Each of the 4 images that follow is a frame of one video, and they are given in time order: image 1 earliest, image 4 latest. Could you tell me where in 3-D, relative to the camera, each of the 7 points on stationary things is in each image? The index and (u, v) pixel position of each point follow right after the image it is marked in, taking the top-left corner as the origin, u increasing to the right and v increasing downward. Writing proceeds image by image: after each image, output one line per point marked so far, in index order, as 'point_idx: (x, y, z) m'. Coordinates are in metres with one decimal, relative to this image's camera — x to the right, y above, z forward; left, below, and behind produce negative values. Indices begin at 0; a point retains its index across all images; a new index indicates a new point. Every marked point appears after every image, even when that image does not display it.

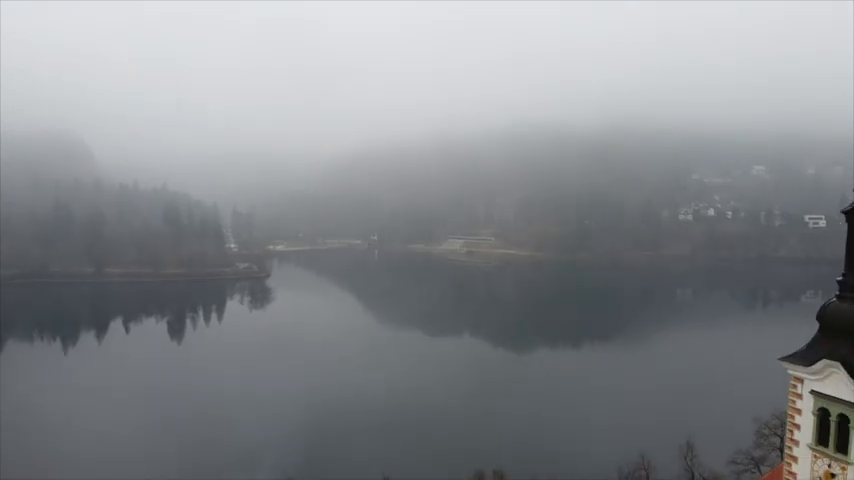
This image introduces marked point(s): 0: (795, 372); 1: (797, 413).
0: (+4.9, -1.8, +8.7) m
1: (+4.9, -2.3, +8.8) m
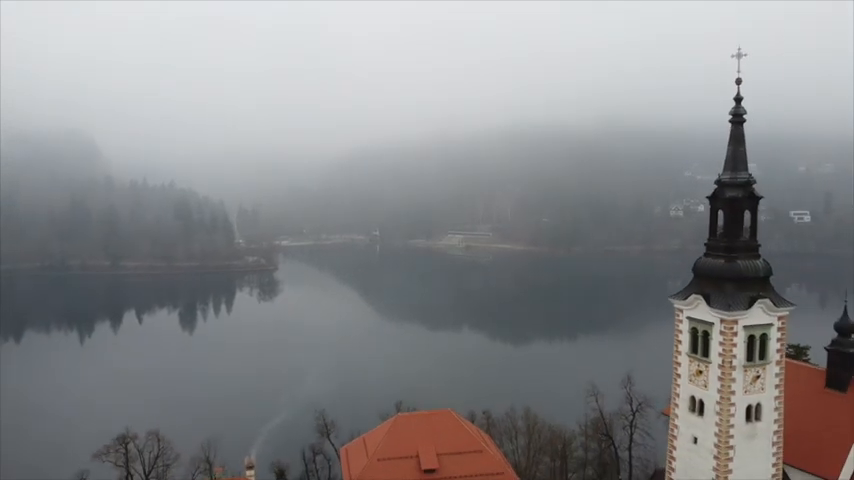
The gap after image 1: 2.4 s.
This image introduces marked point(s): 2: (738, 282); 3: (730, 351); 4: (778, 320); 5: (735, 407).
0: (+5.0, -1.3, +13.0) m
1: (+5.0, -1.9, +13.0) m
2: (+5.8, -0.8, +12.2) m
3: (+5.6, -2.0, +12.1) m
4: (+6.6, -1.5, +12.2) m
5: (+5.8, -3.1, +12.2) m
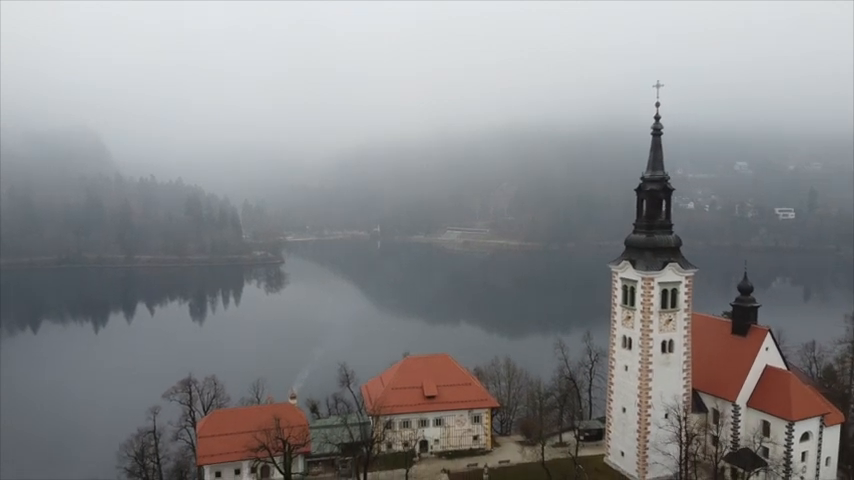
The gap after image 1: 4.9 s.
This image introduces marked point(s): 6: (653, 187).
0: (+5.0, -0.8, +17.6) m
1: (+5.1, -1.3, +17.6) m
2: (+5.9, -0.3, +16.8) m
3: (+5.7, -1.5, +16.6) m
4: (+6.6, -1.0, +16.8) m
5: (+5.8, -2.6, +16.8) m
6: (+5.8, +1.4, +16.7) m
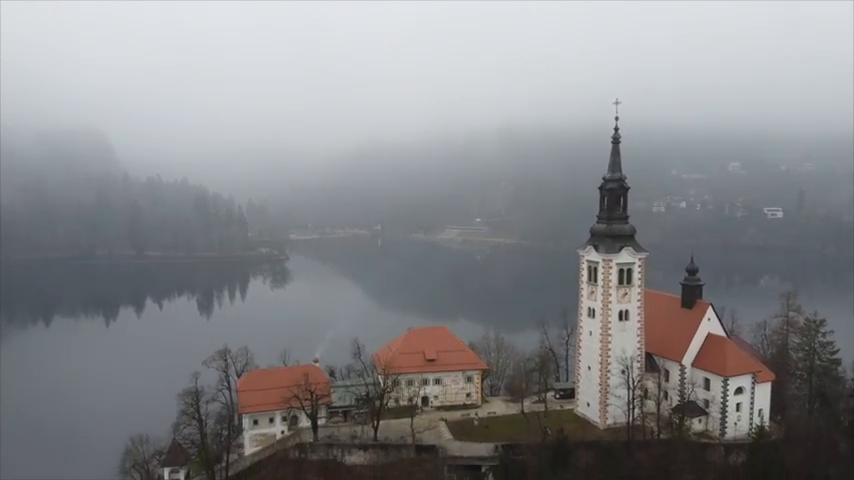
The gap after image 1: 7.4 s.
0: (+5.1, -0.4, +21.4) m
1: (+5.1, -1.0, +21.5) m
2: (+5.9, +0.1, +20.6) m
3: (+5.7, -1.2, +20.5) m
4: (+6.7, -0.6, +20.6) m
5: (+5.9, -2.3, +20.6) m
6: (+5.8, +1.7, +20.6) m
